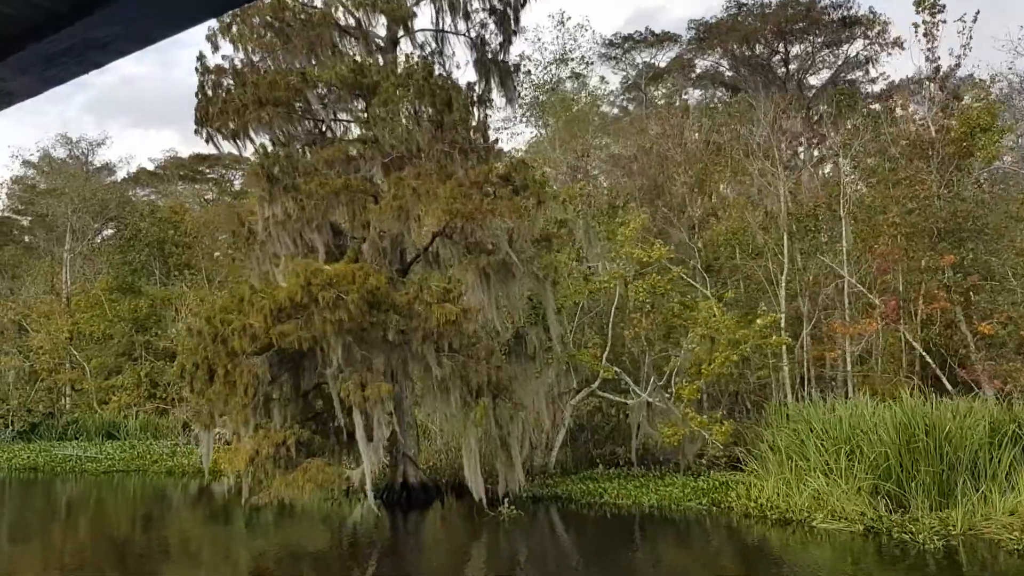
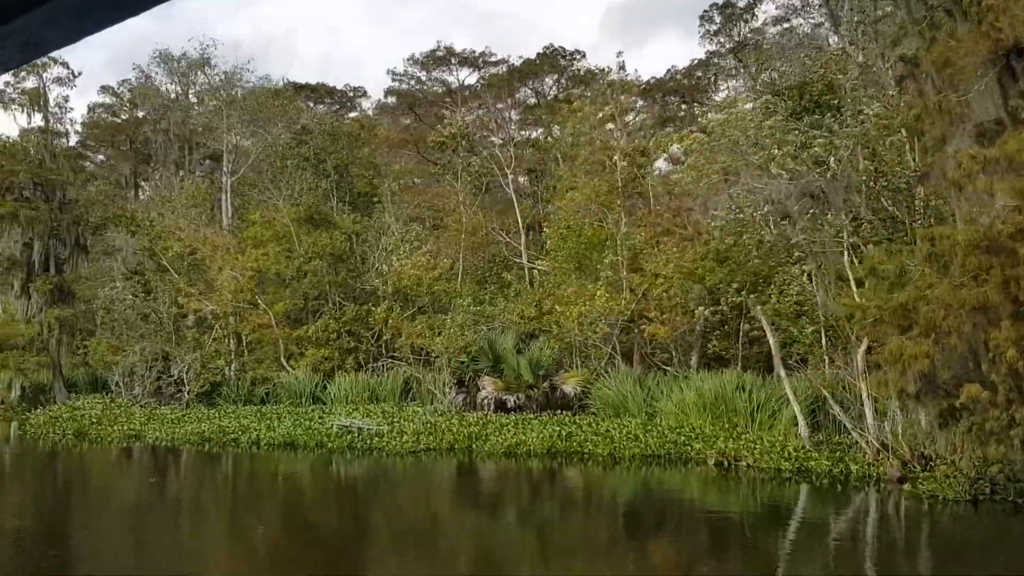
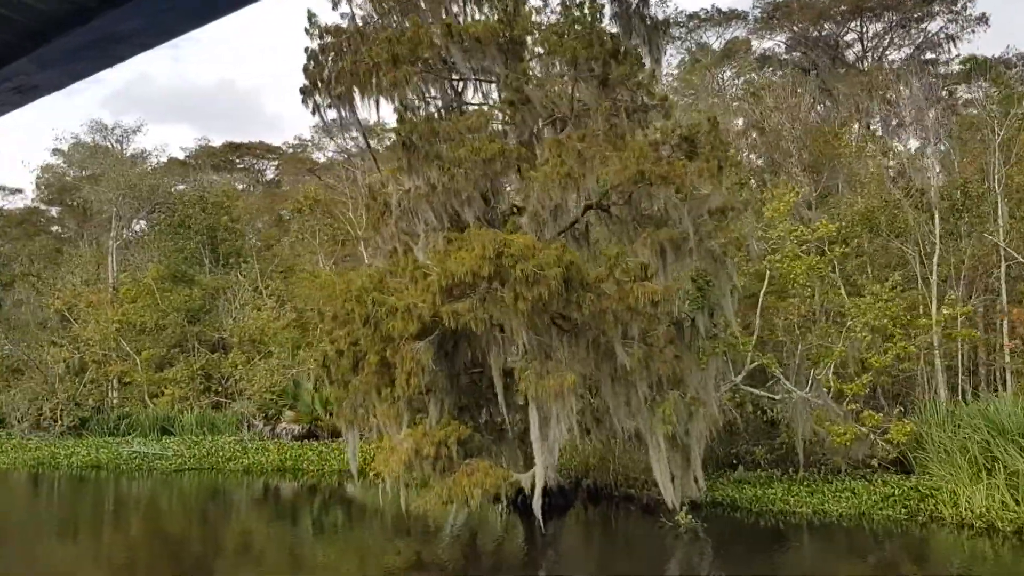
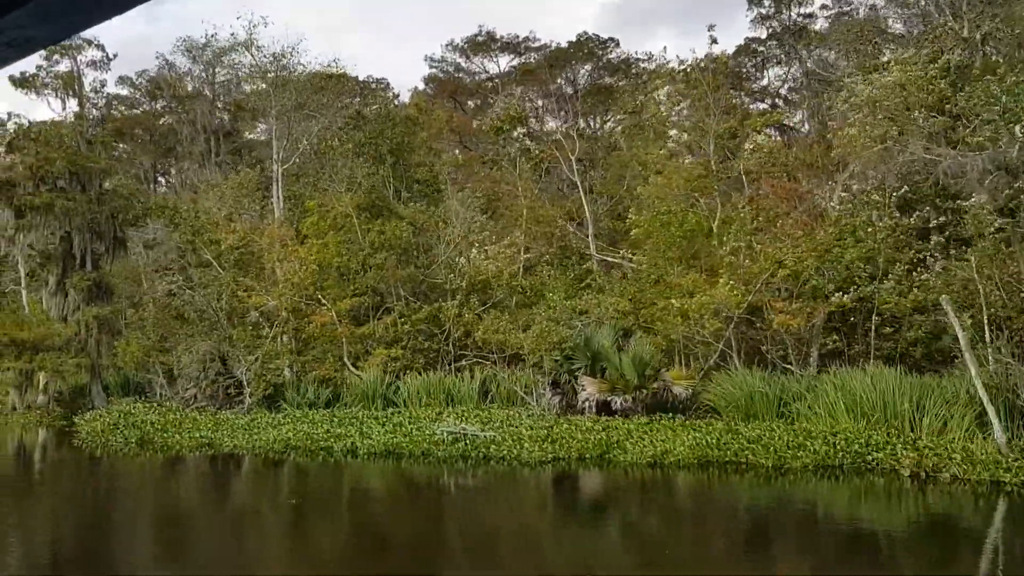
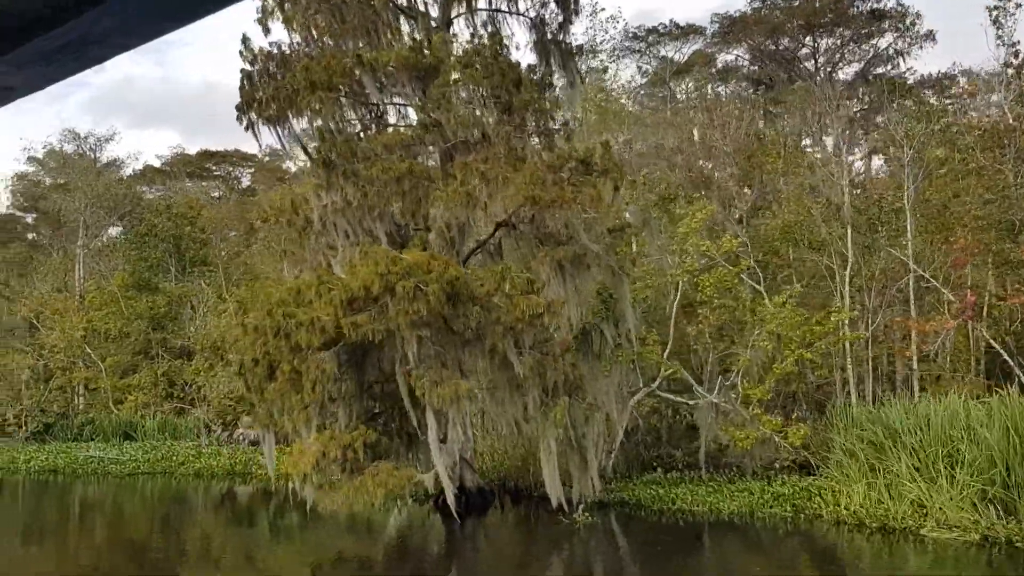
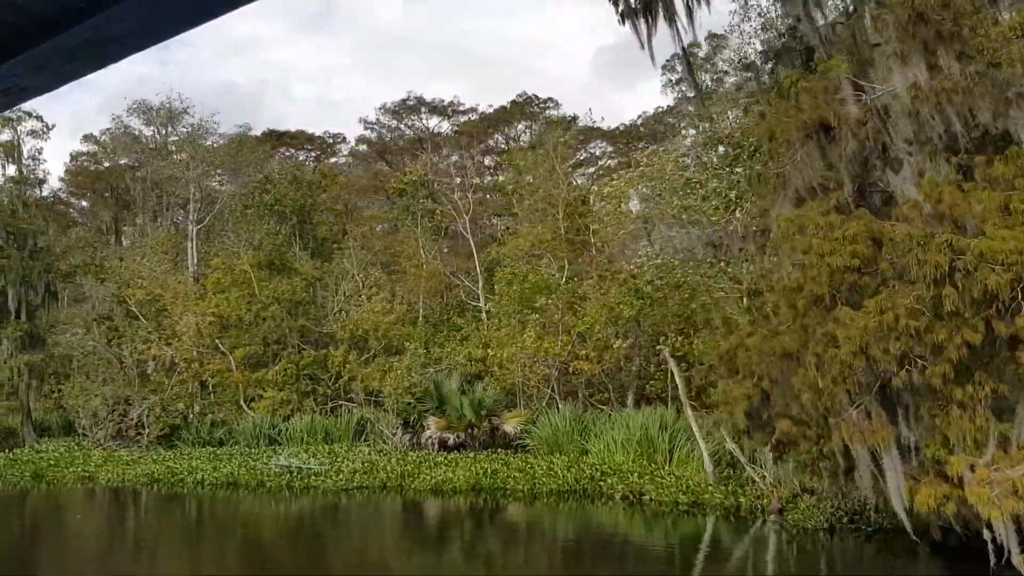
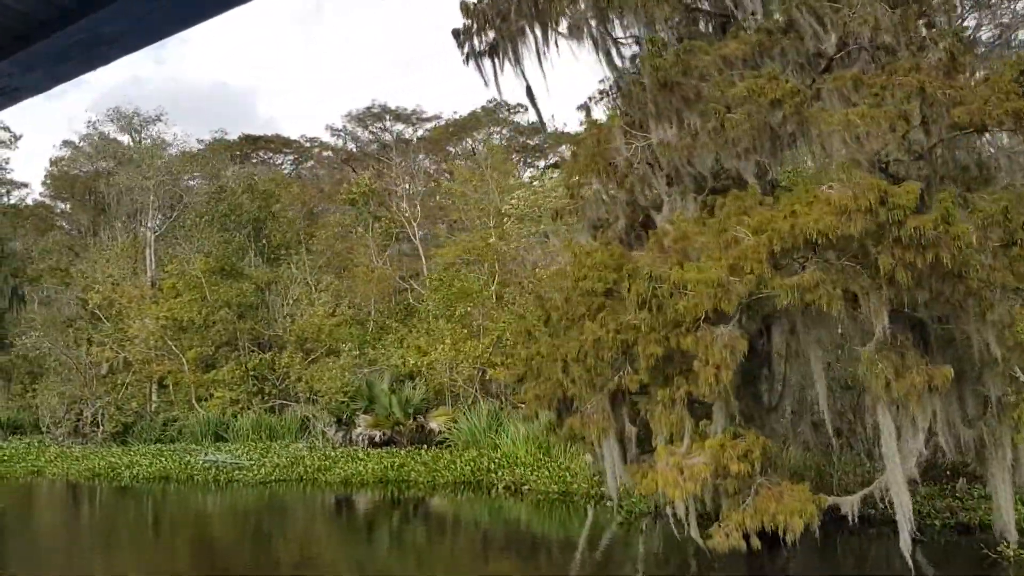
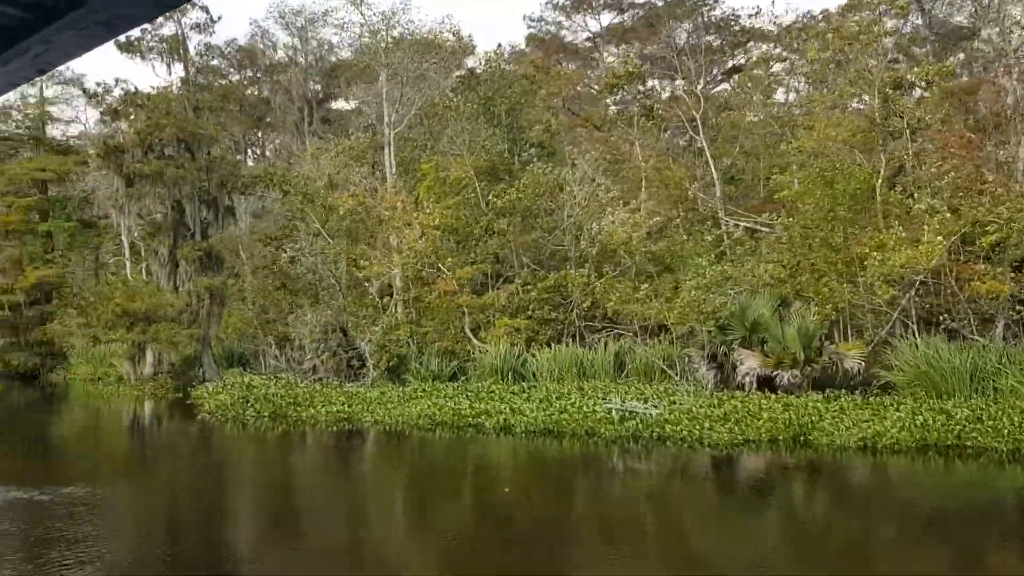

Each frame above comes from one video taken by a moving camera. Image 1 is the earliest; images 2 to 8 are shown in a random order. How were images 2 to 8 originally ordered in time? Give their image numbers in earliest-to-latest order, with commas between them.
5, 3, 7, 6, 2, 4, 8
